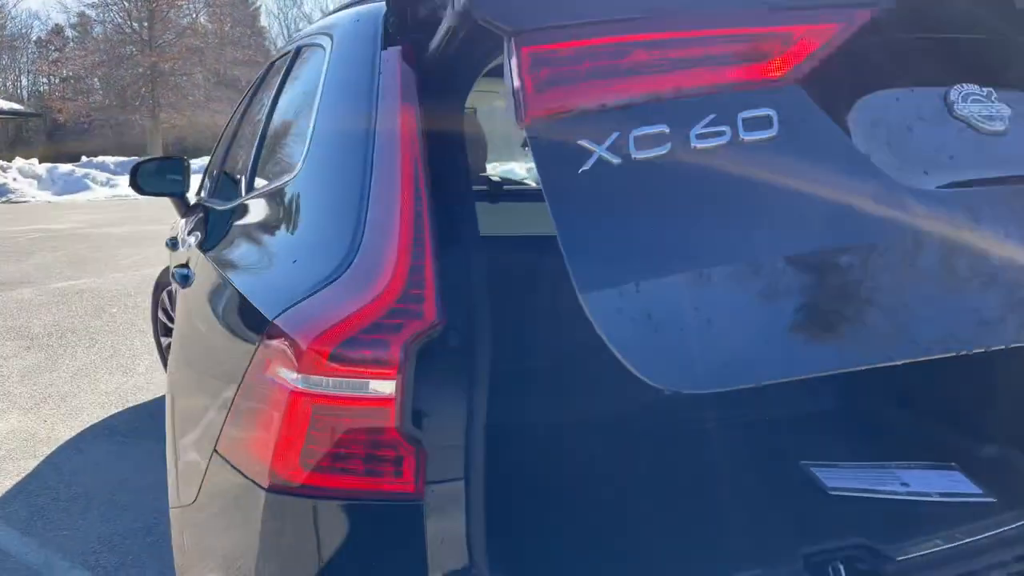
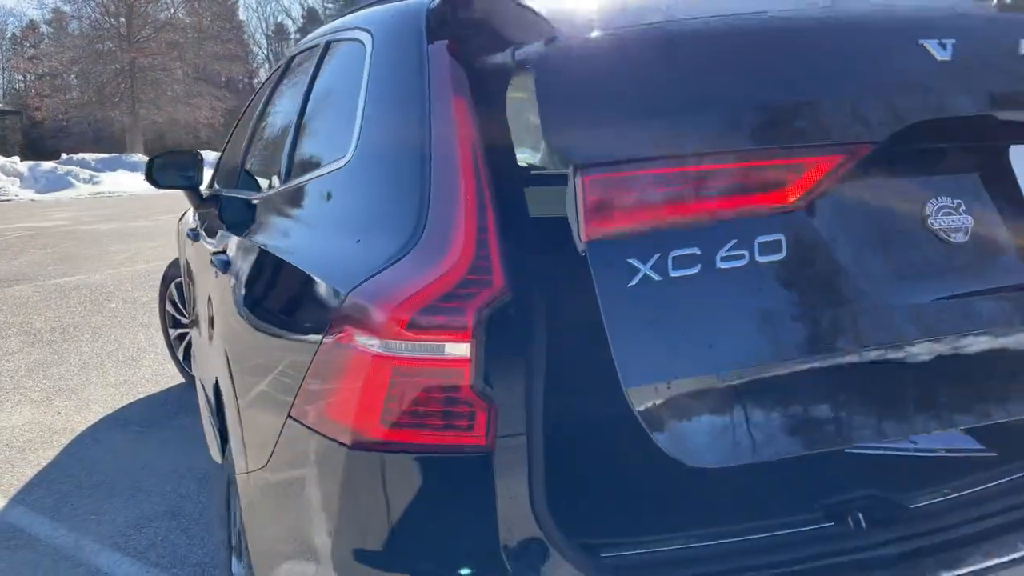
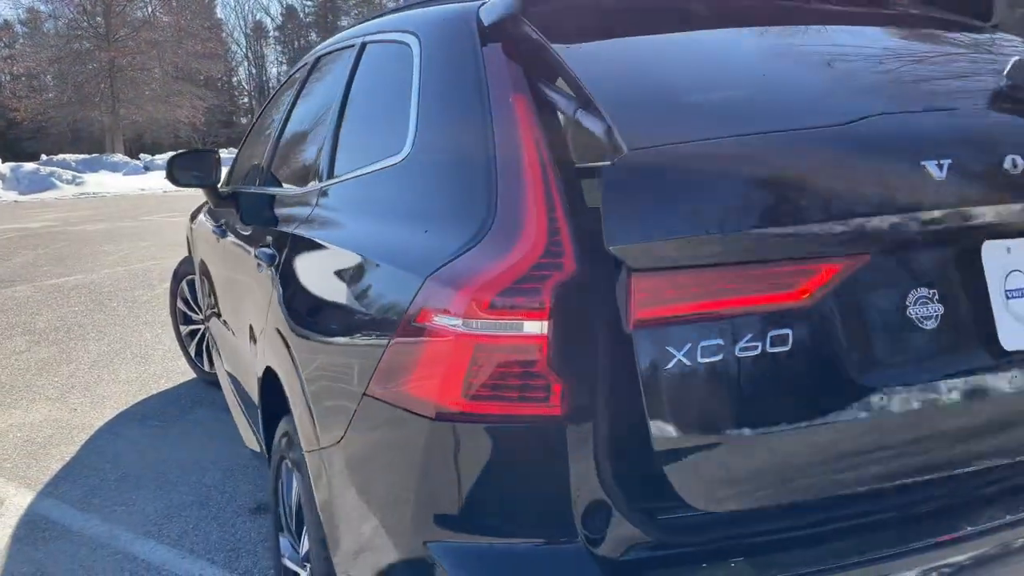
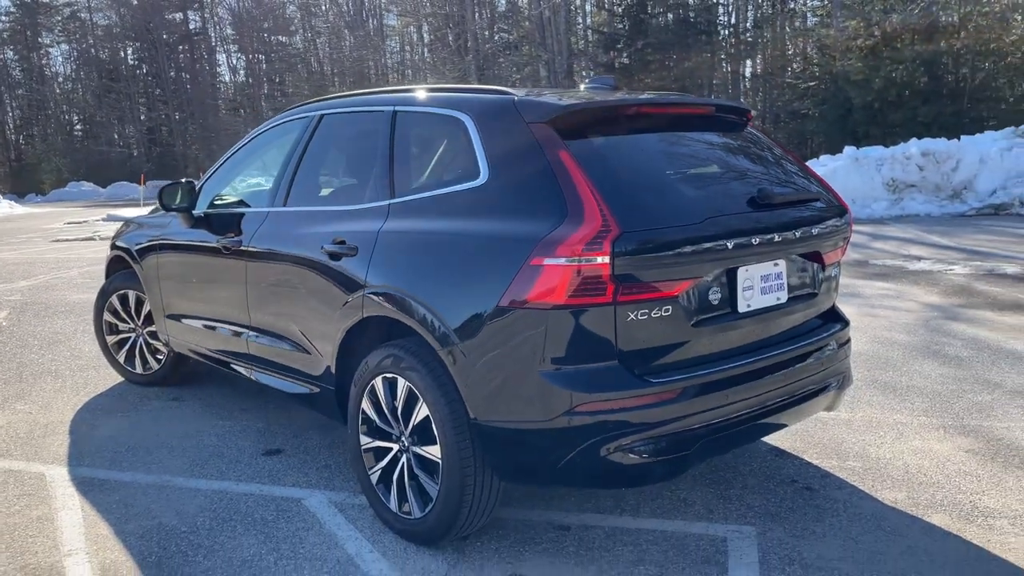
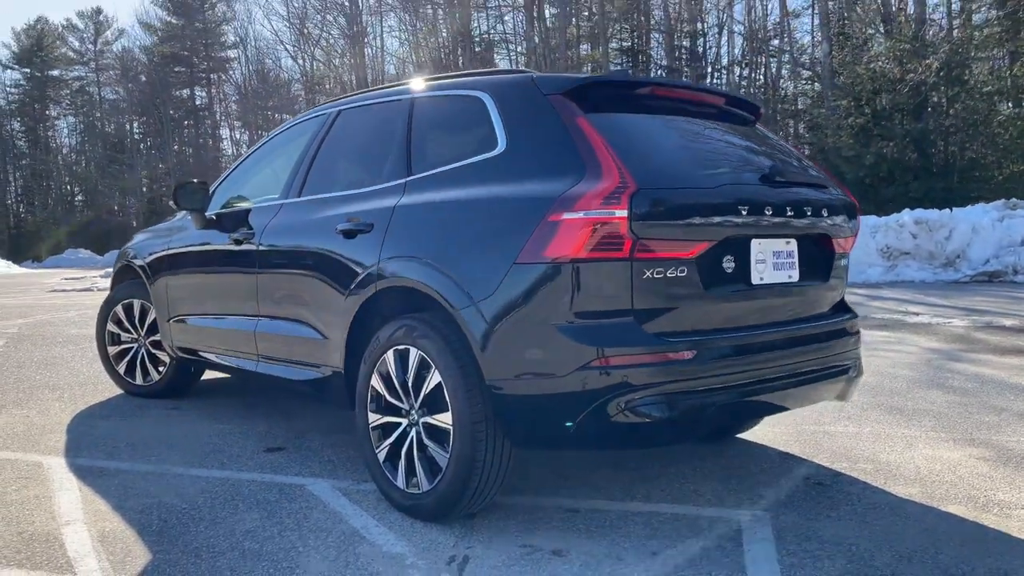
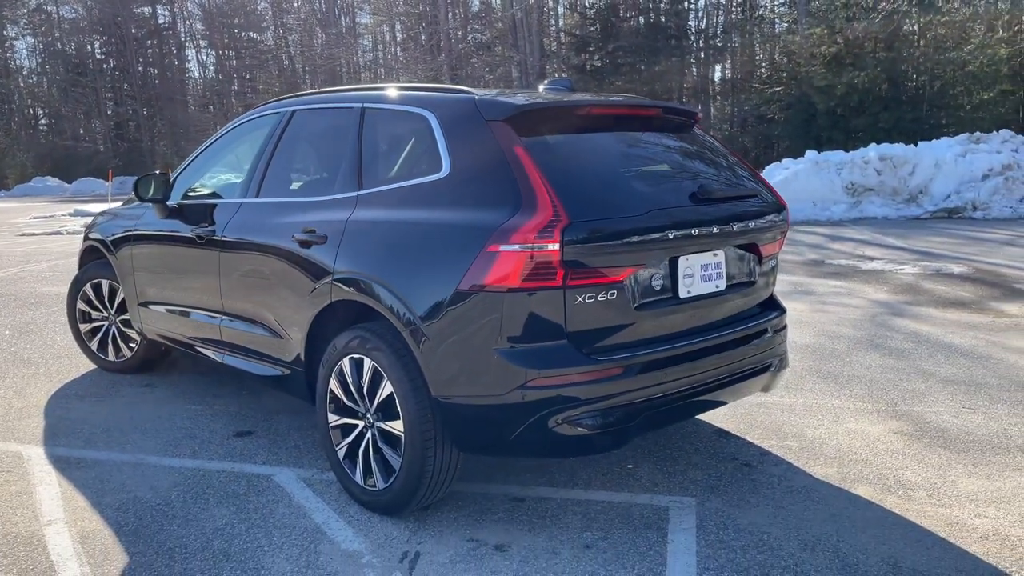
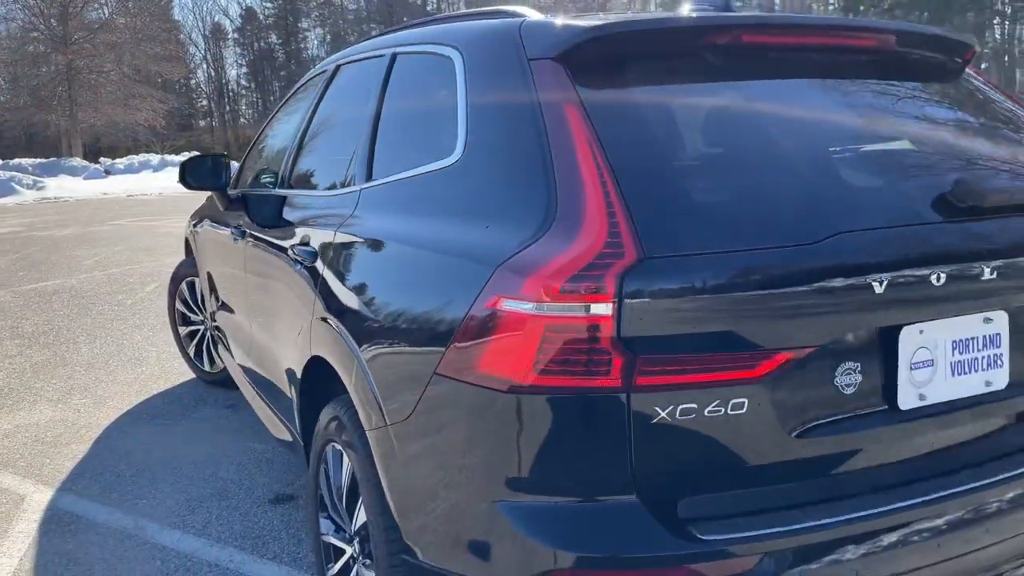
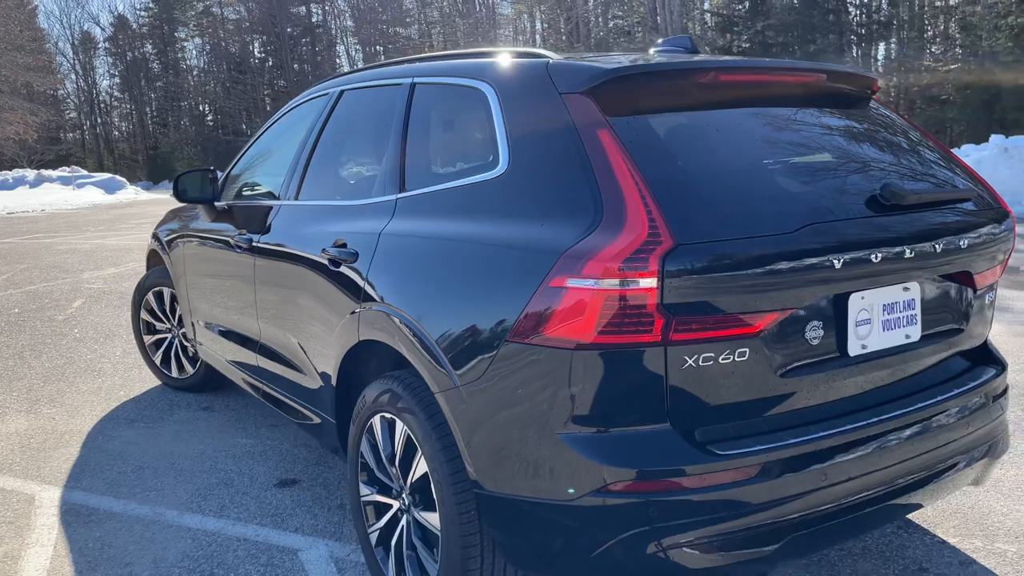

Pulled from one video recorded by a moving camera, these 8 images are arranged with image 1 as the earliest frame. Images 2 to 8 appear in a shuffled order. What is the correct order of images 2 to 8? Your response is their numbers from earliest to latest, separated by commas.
2, 3, 7, 8, 4, 6, 5
